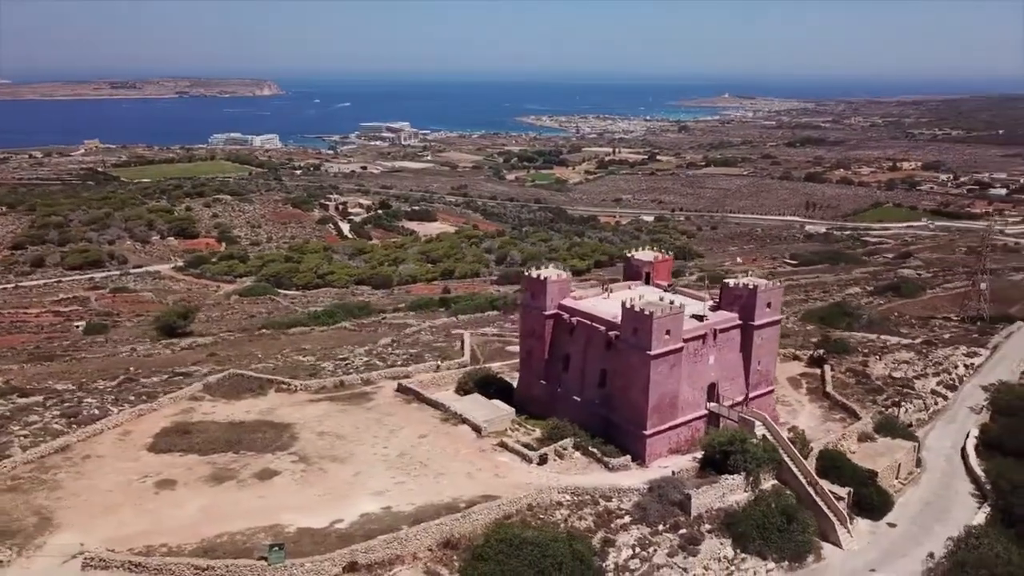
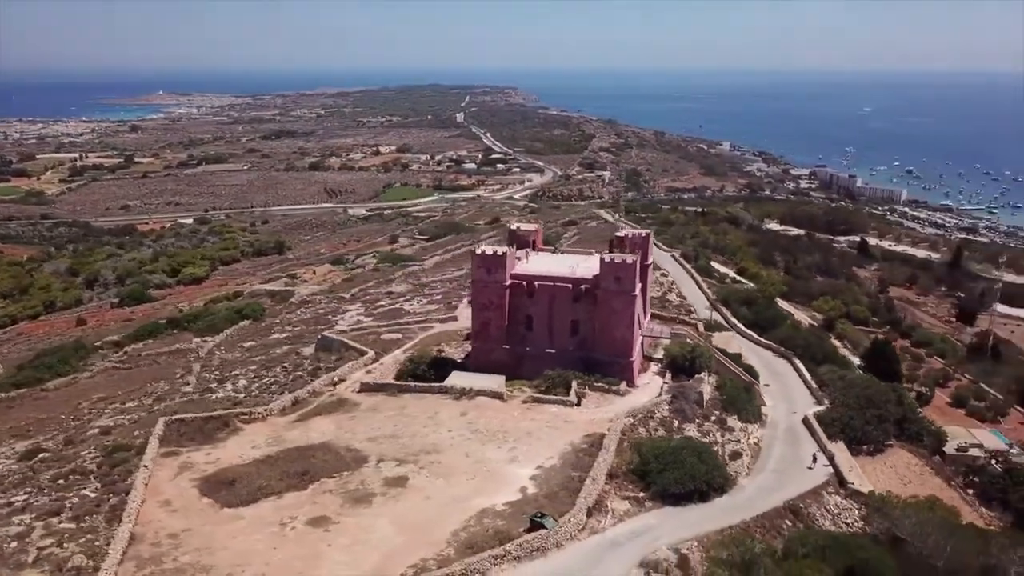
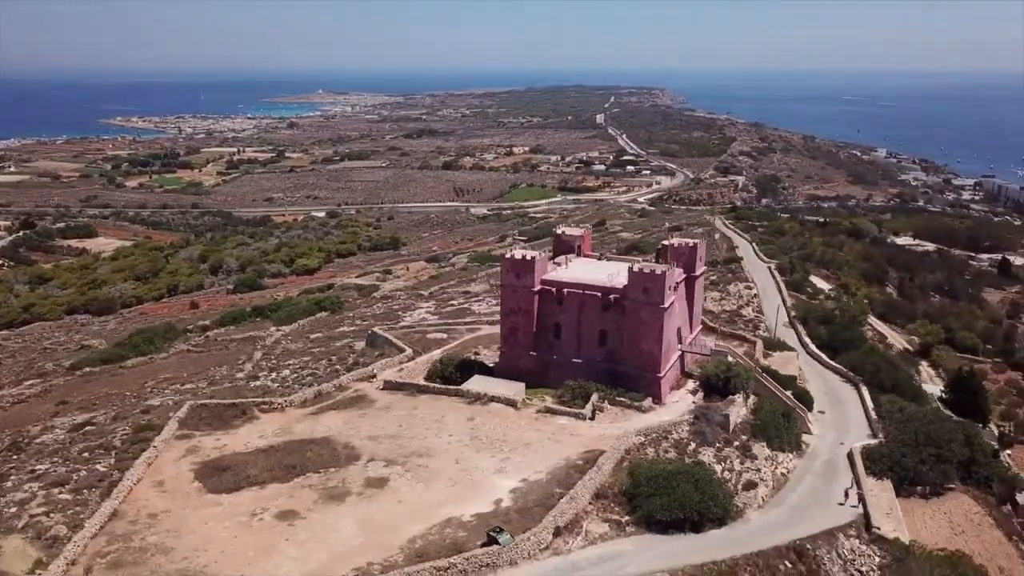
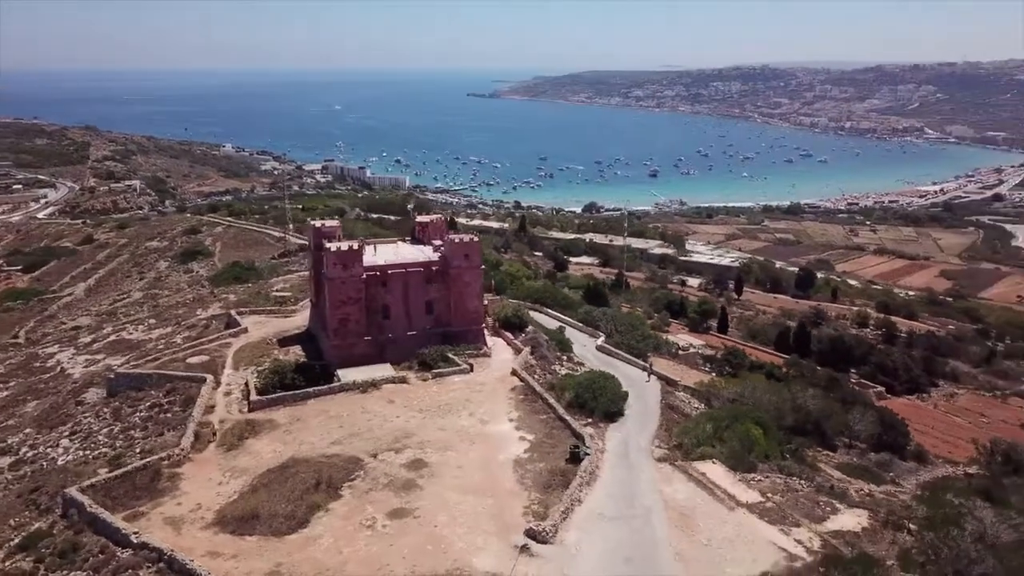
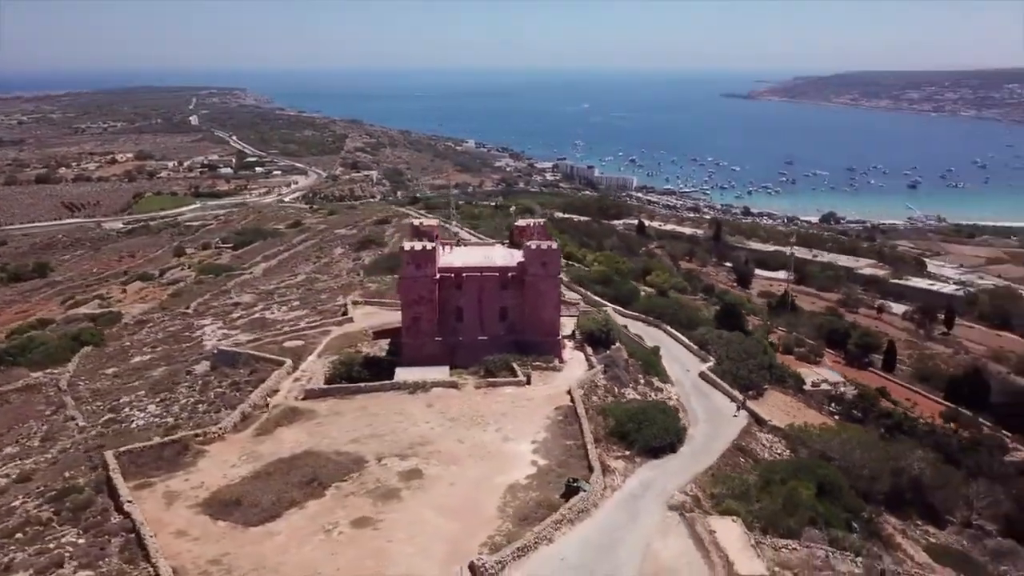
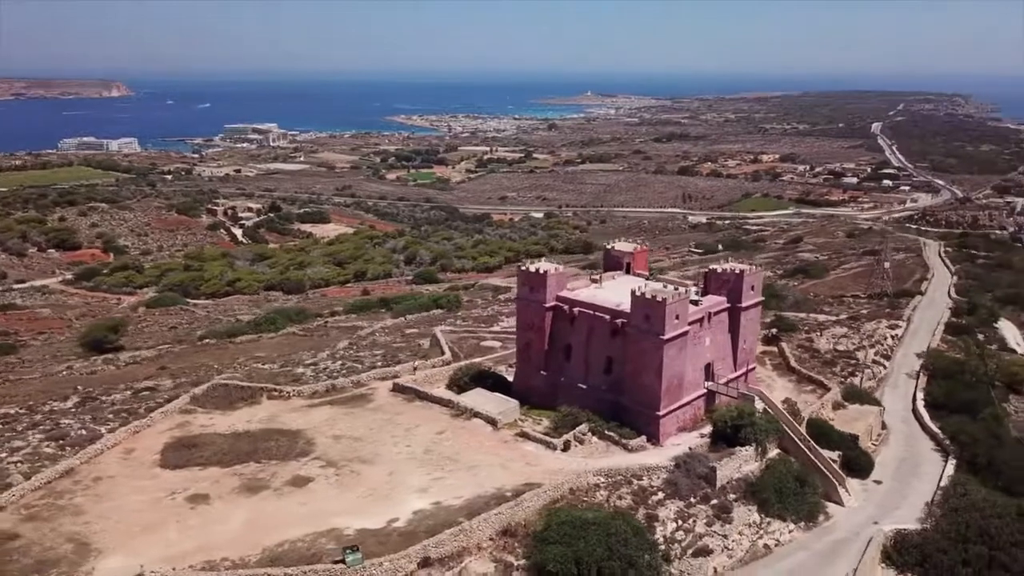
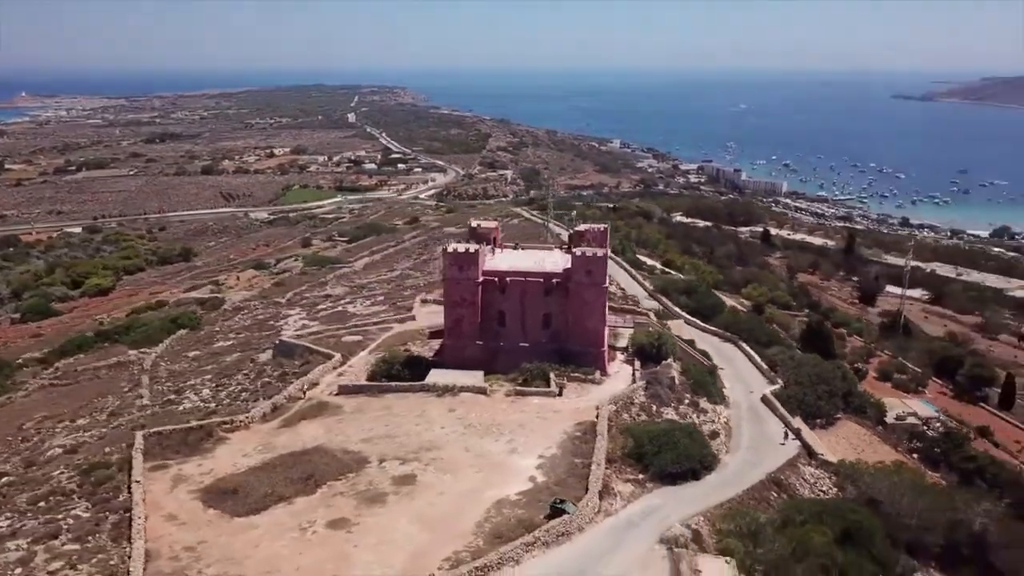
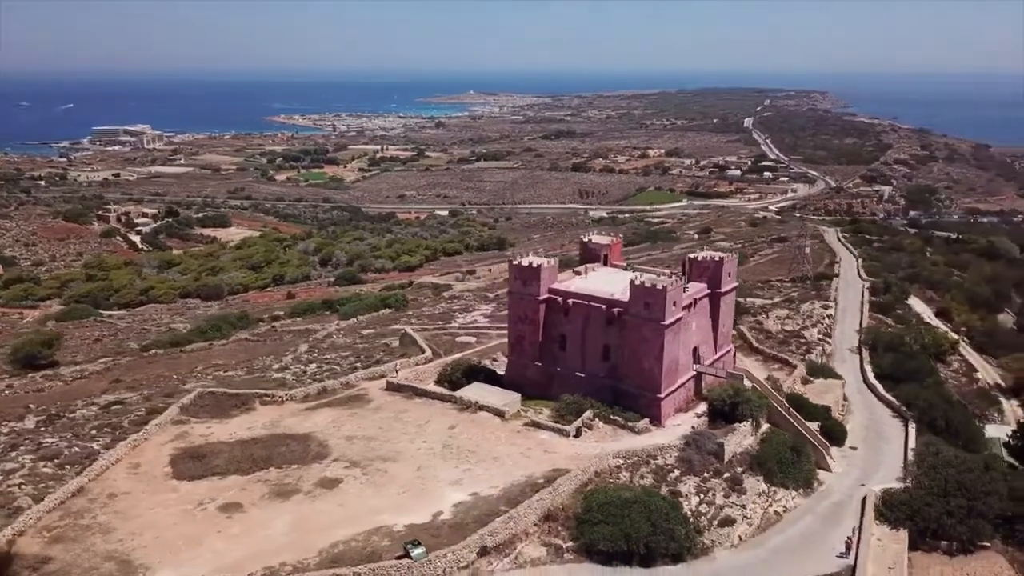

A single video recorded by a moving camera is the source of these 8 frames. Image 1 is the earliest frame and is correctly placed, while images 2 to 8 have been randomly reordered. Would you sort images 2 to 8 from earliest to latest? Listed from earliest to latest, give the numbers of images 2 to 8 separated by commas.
6, 8, 3, 2, 7, 5, 4
